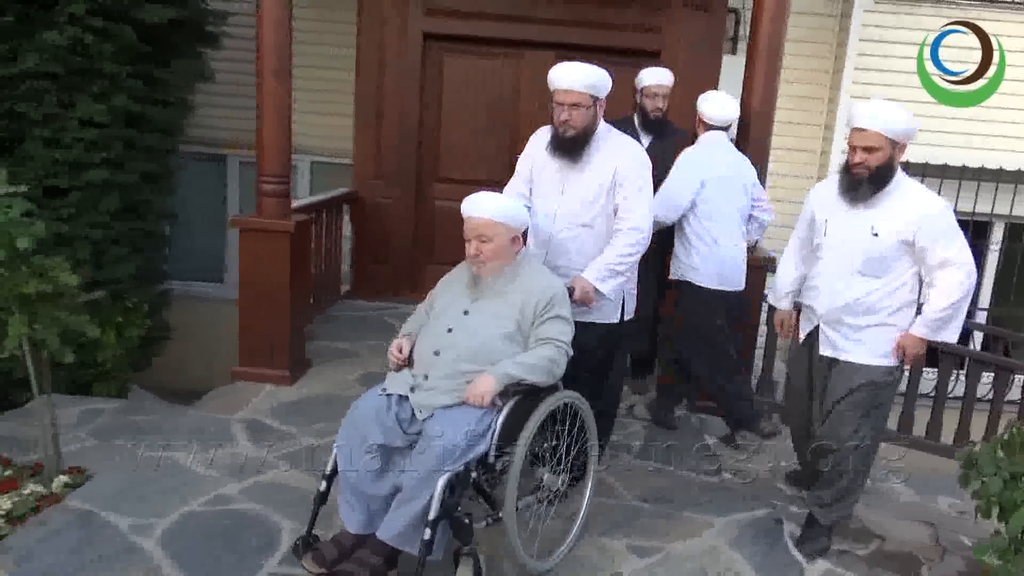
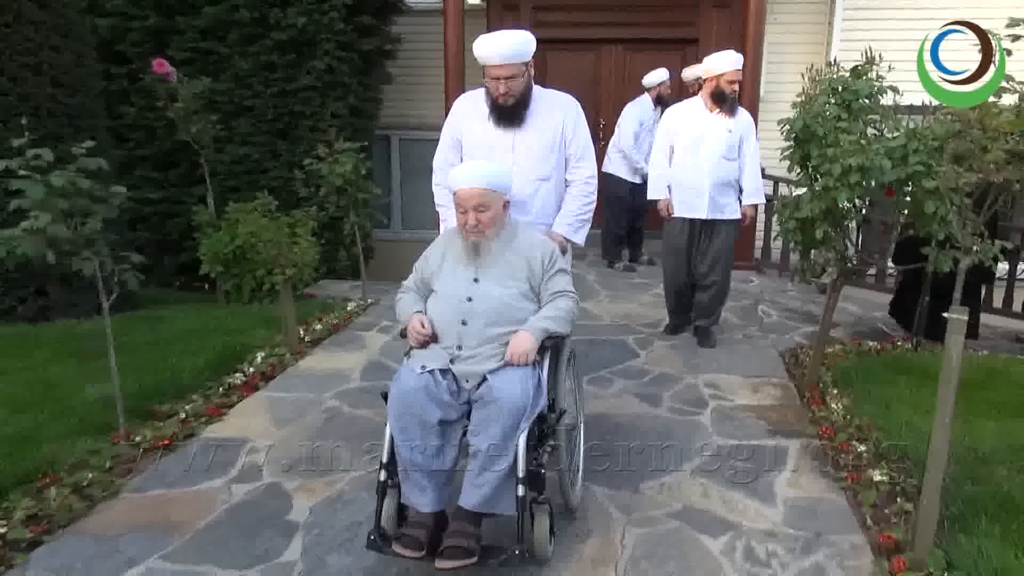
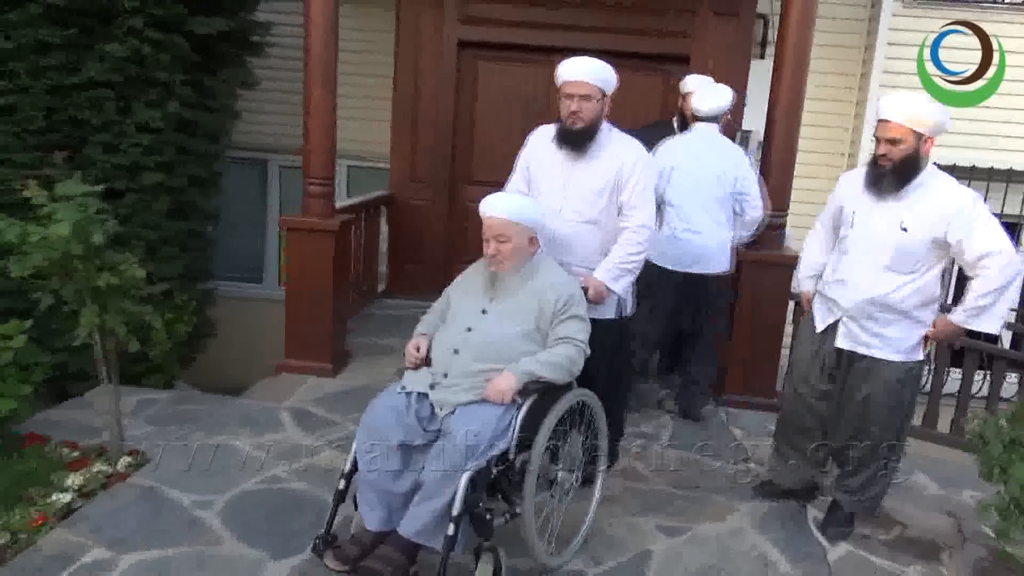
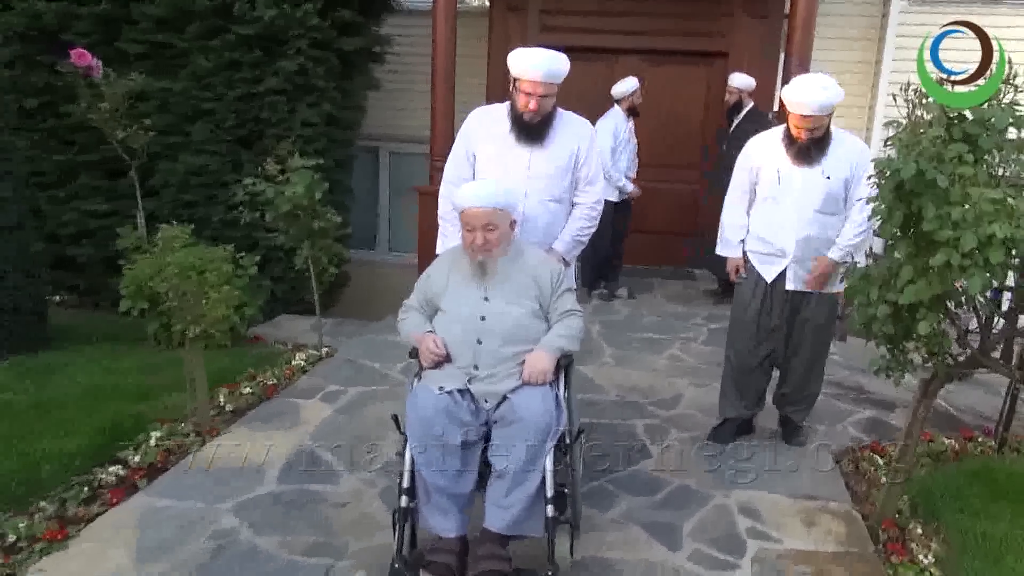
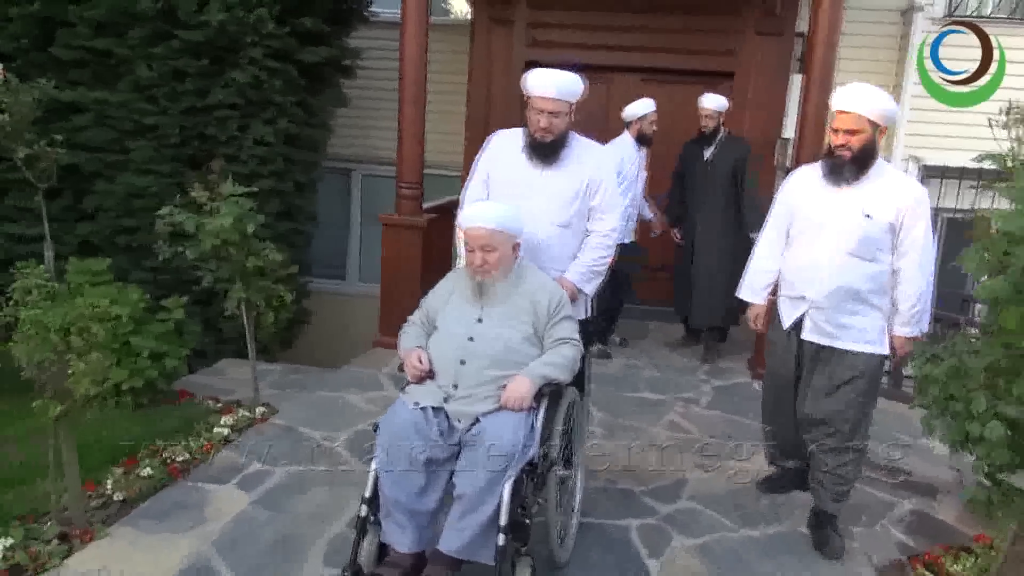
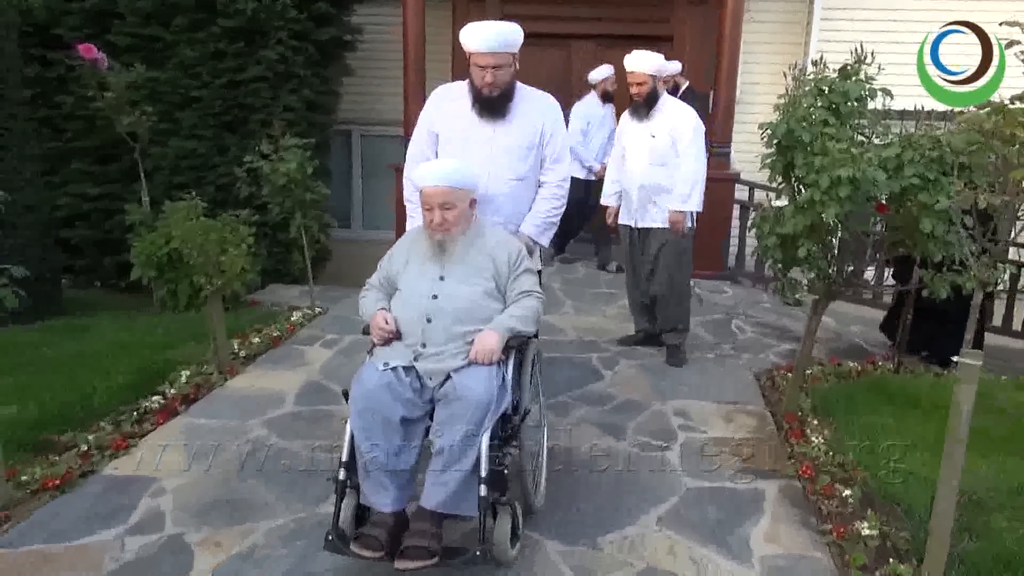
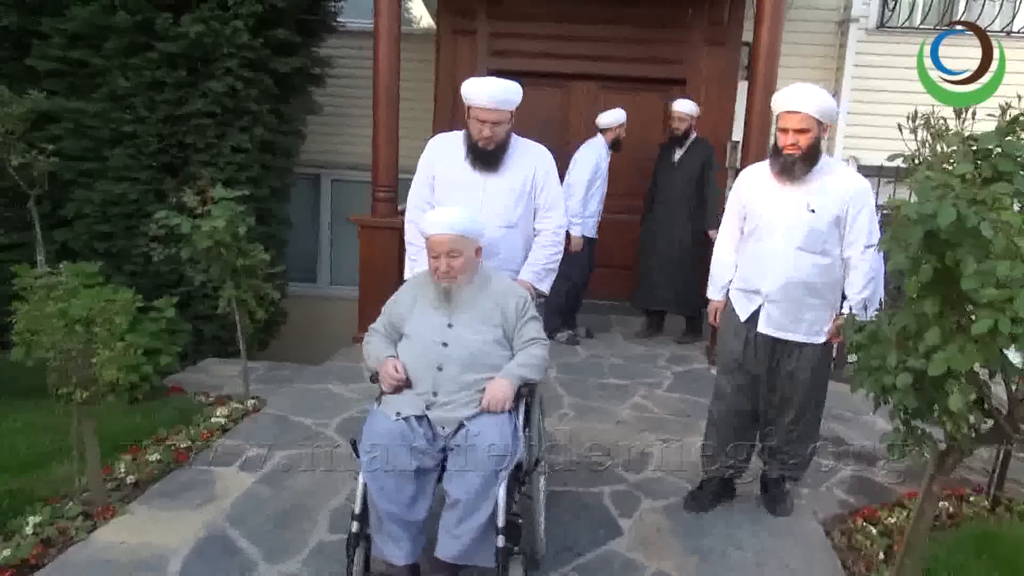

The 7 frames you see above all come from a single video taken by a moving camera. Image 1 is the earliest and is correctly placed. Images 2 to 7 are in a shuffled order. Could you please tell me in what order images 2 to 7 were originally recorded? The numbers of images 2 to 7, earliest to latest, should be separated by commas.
3, 5, 7, 4, 6, 2
